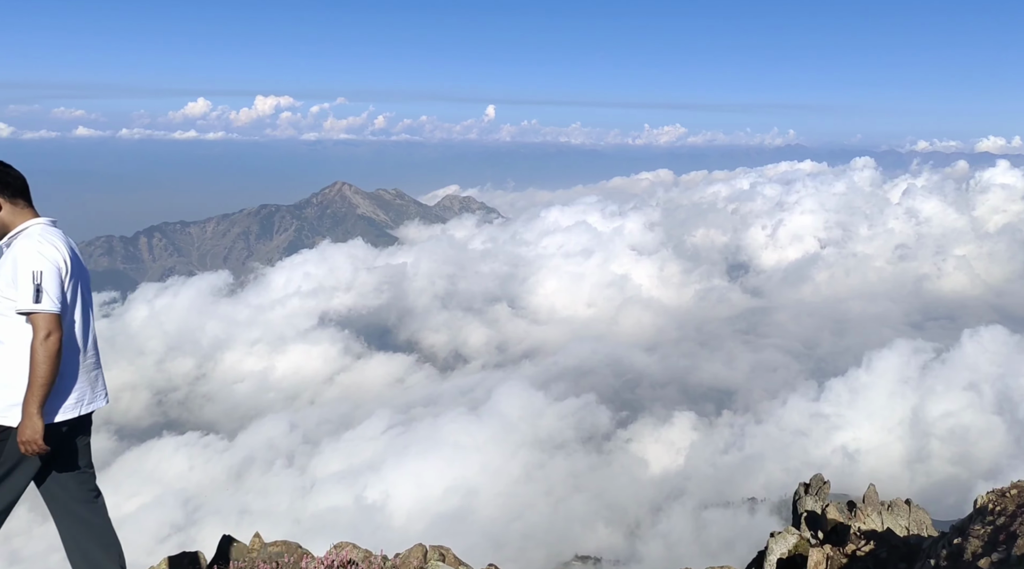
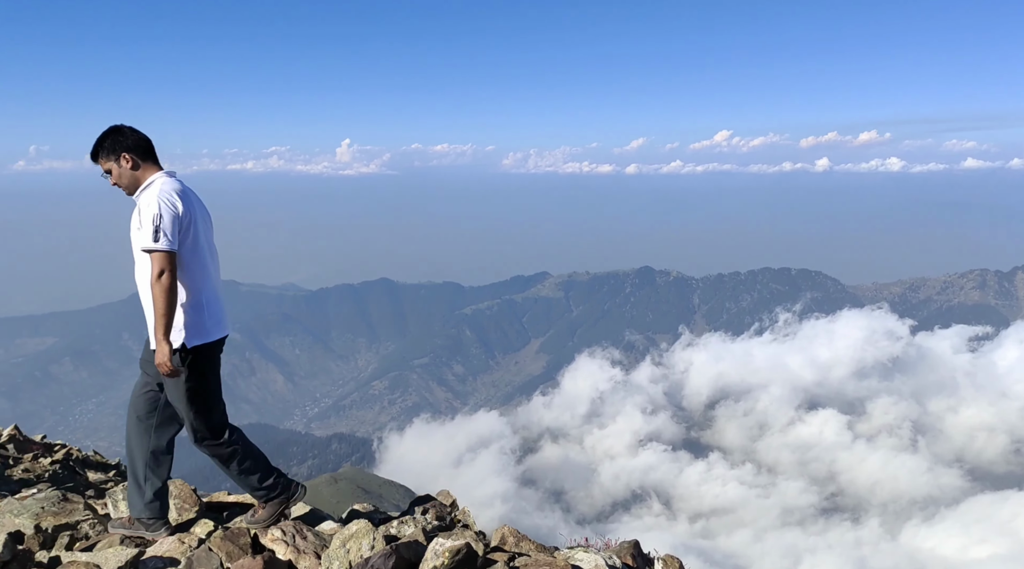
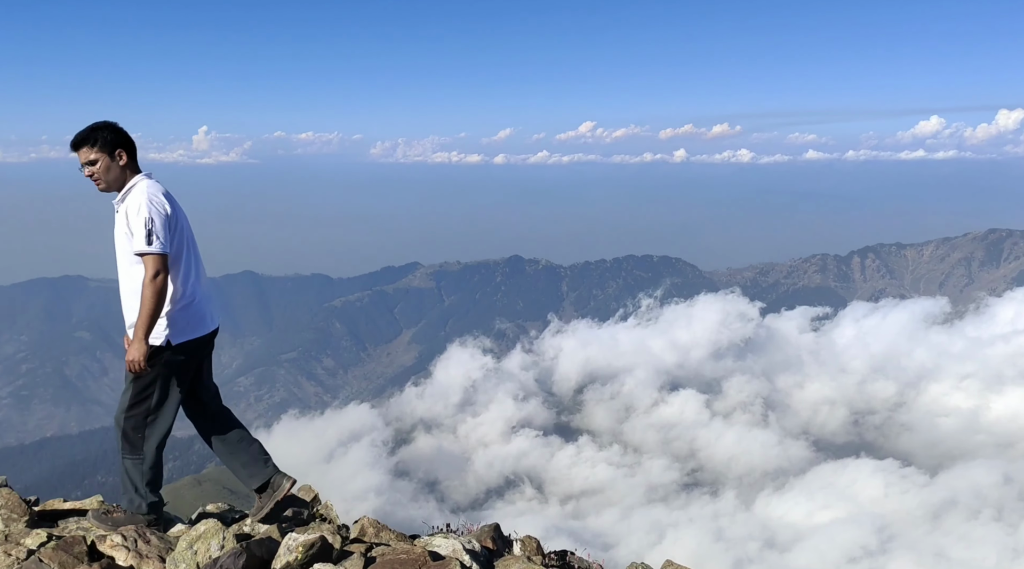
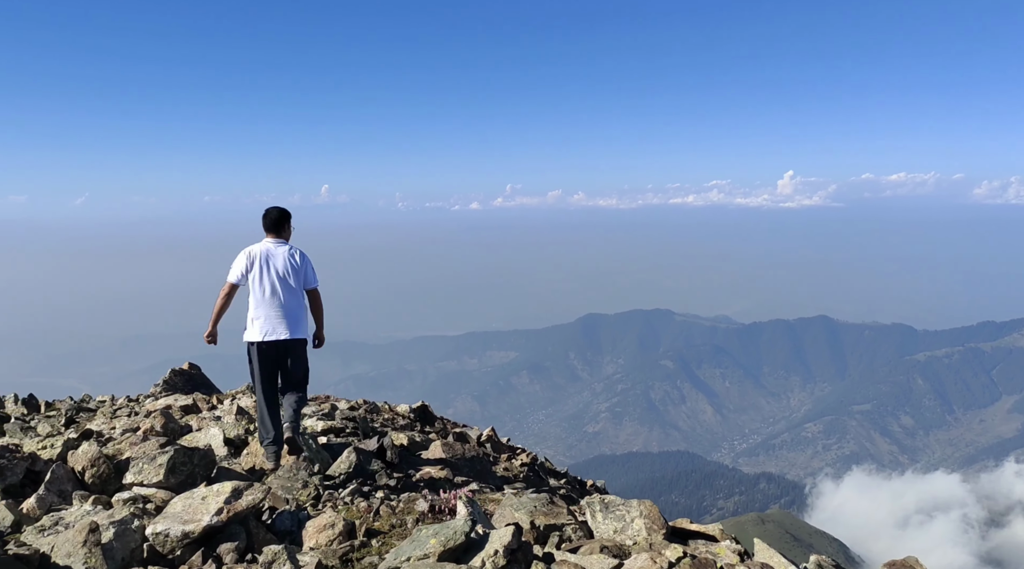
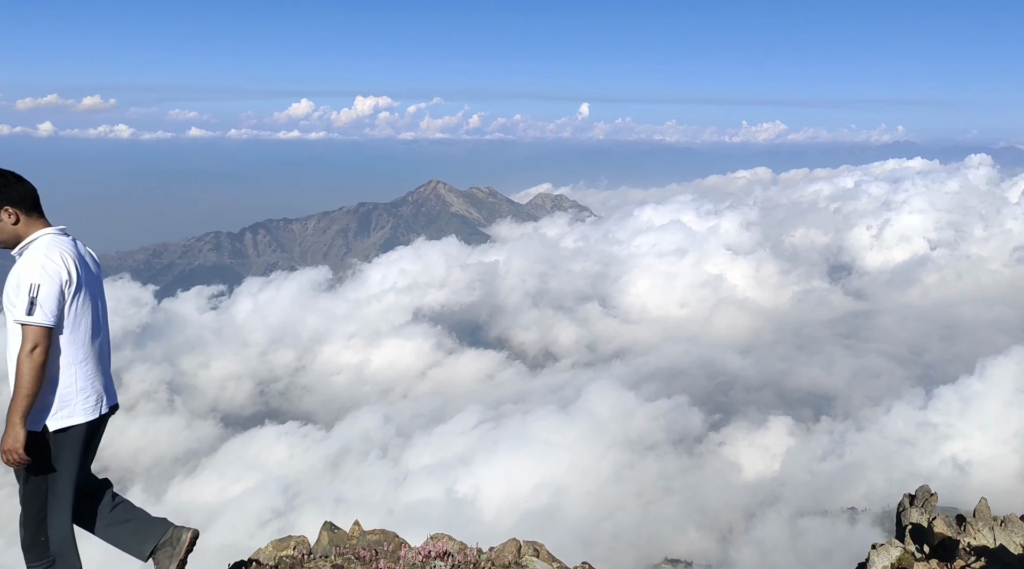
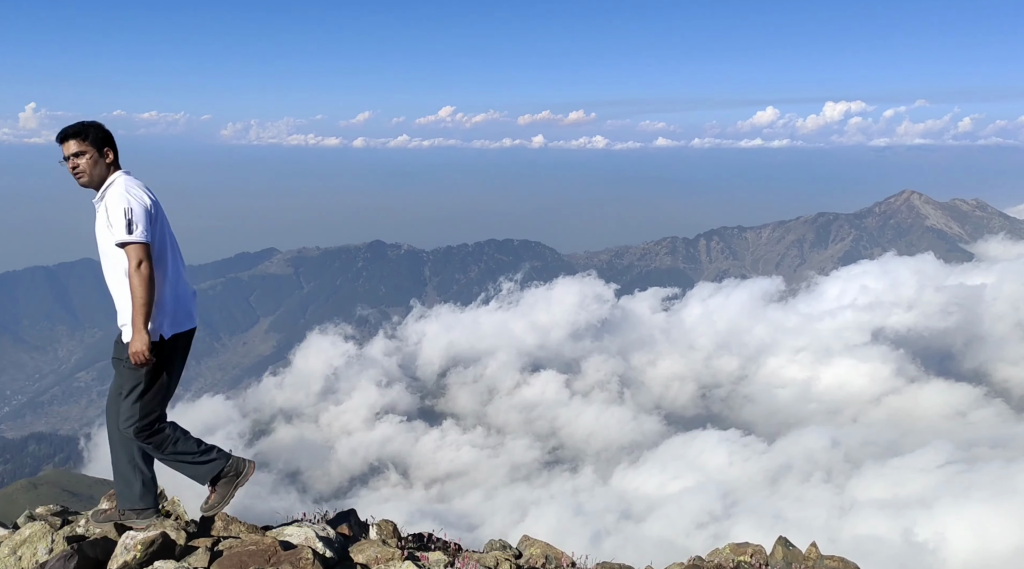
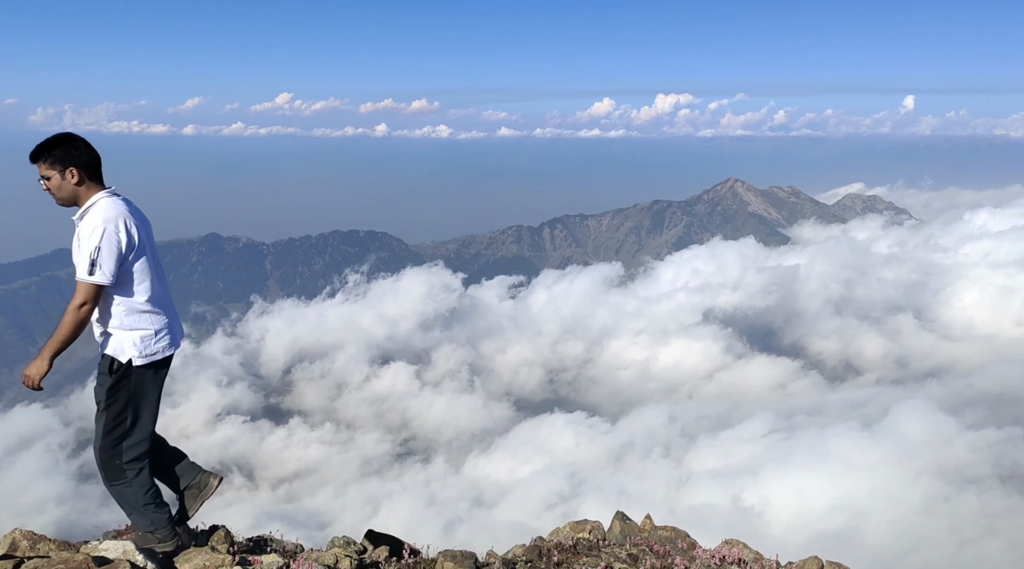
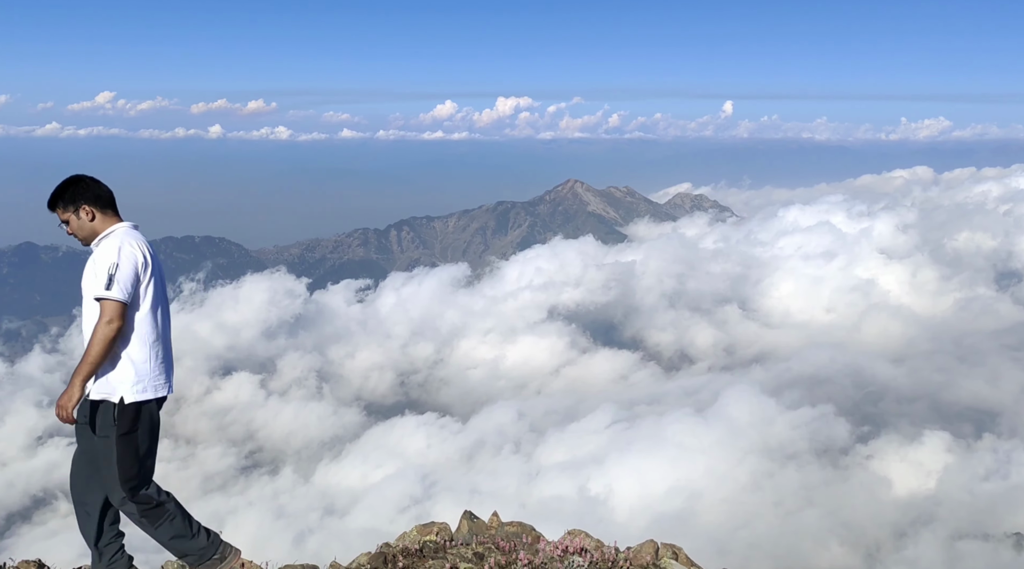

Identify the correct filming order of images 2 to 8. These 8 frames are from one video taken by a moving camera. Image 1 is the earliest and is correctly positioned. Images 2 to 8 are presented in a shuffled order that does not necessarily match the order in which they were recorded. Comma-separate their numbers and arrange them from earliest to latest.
5, 8, 7, 6, 3, 2, 4
